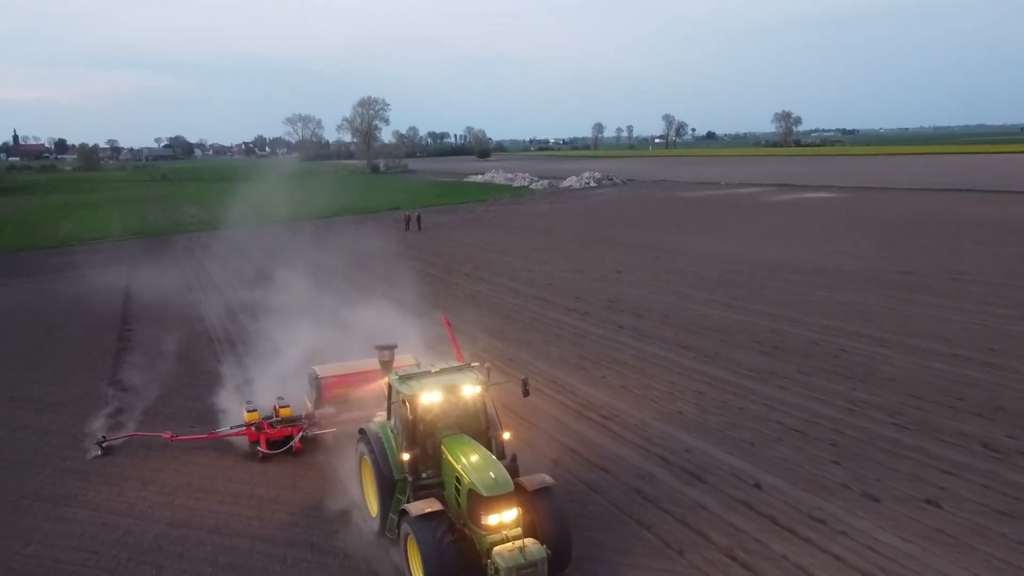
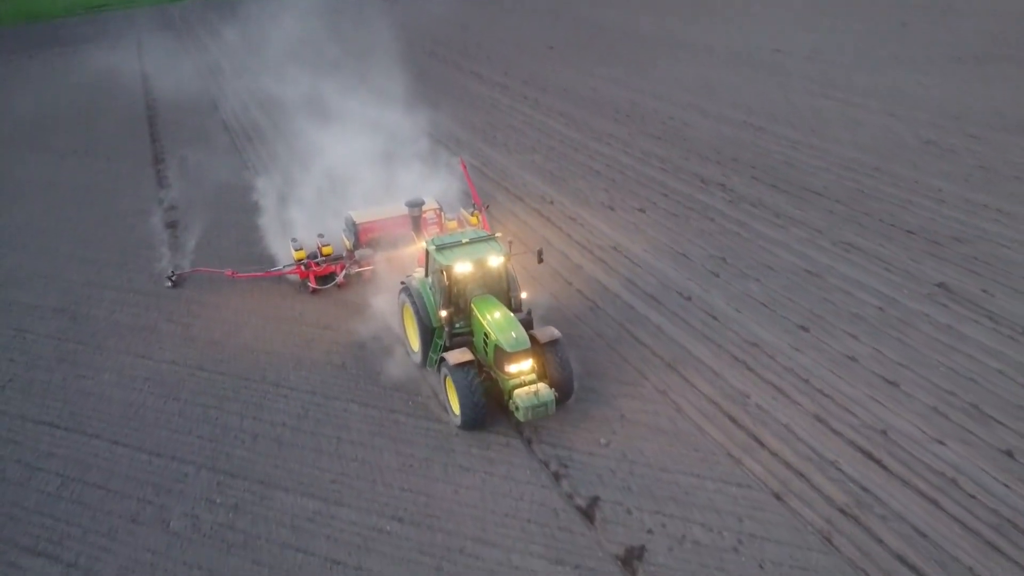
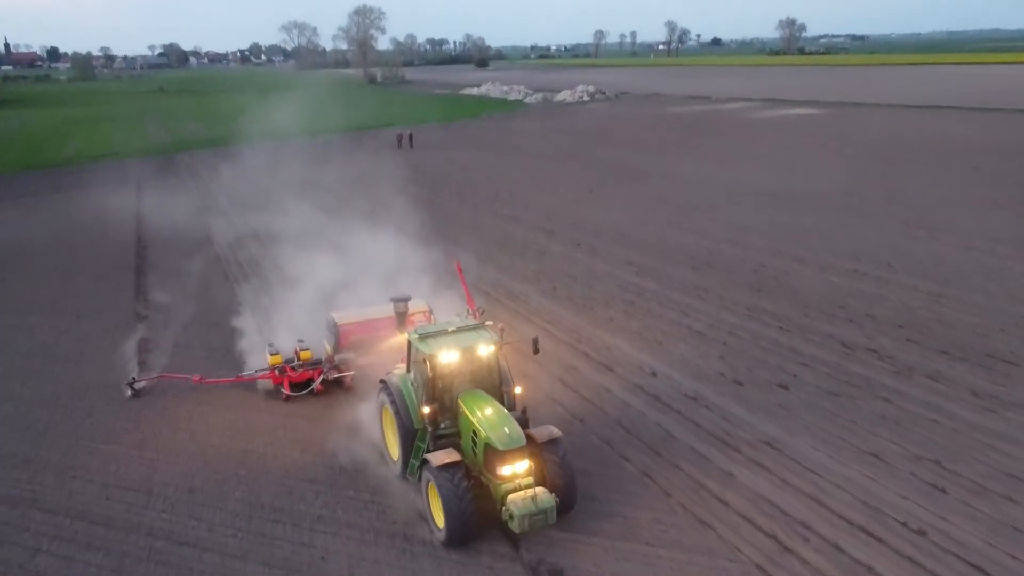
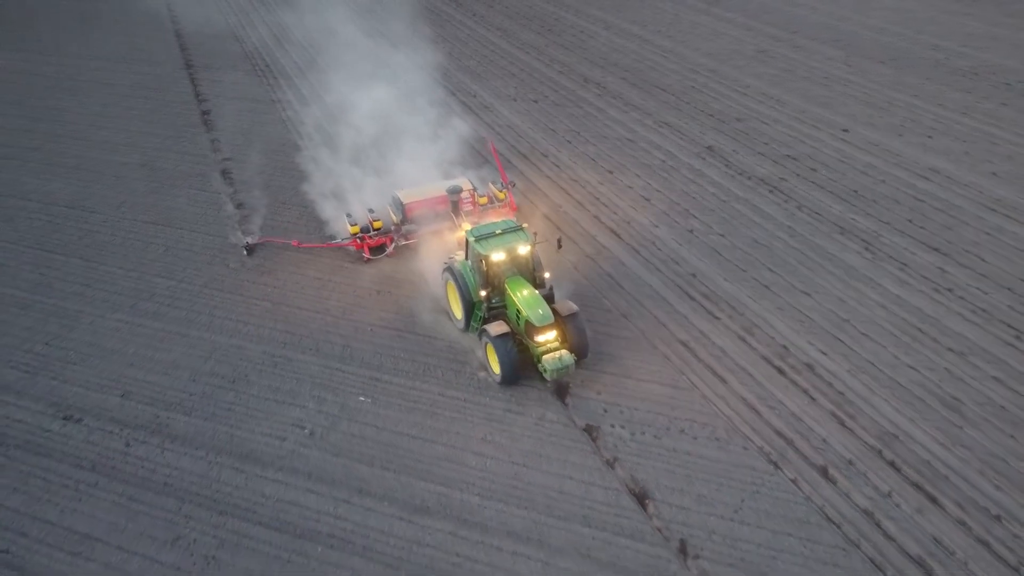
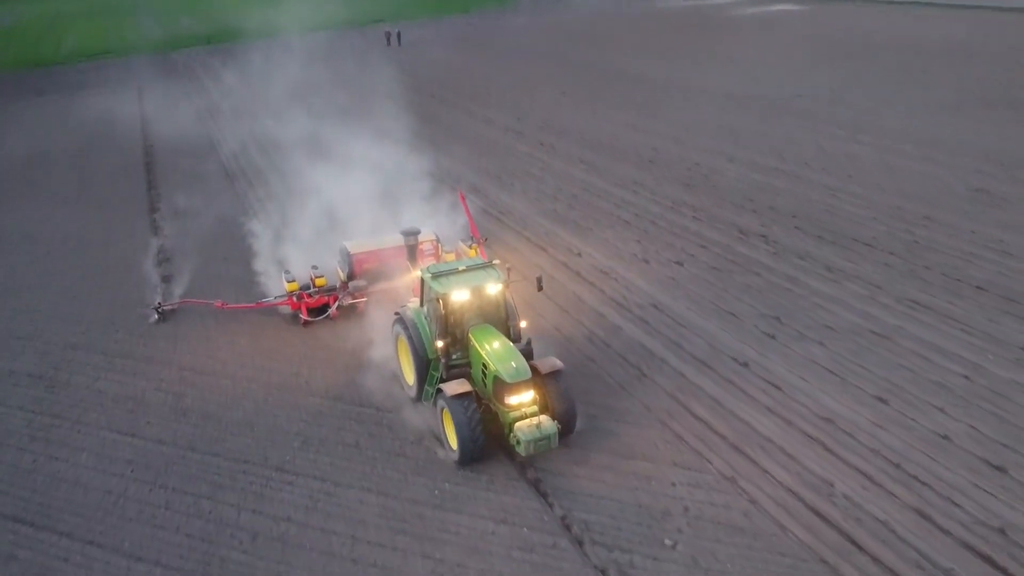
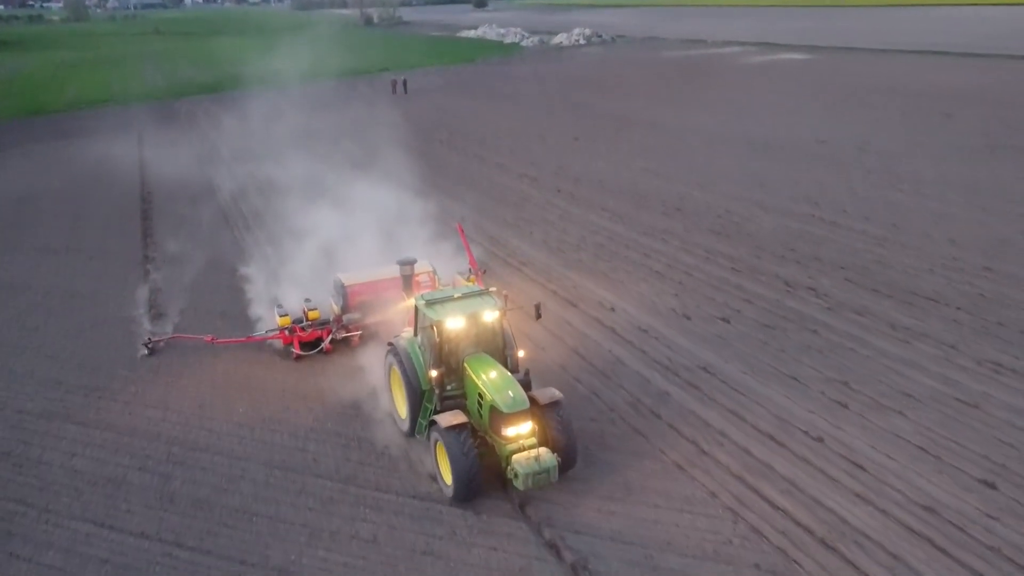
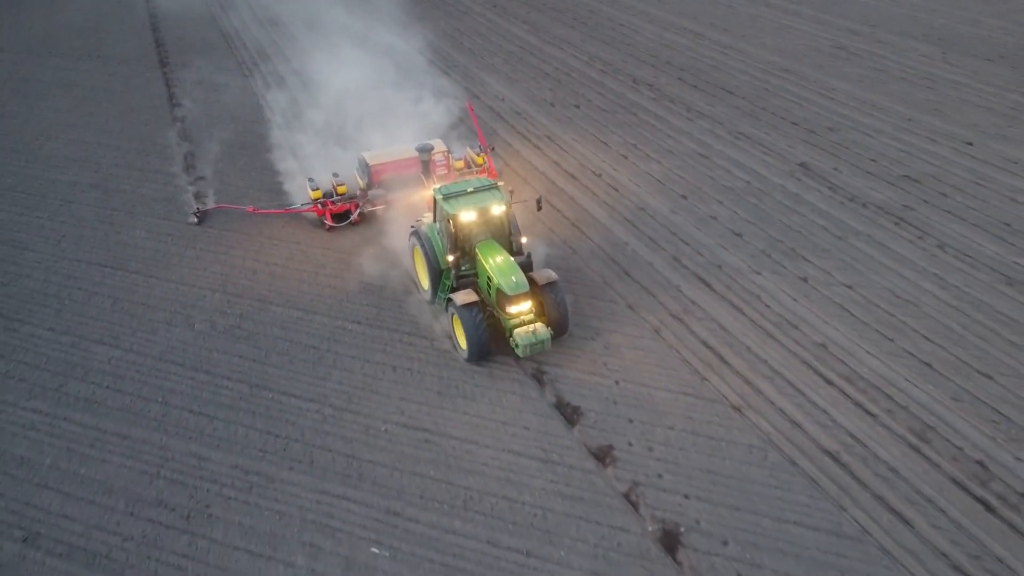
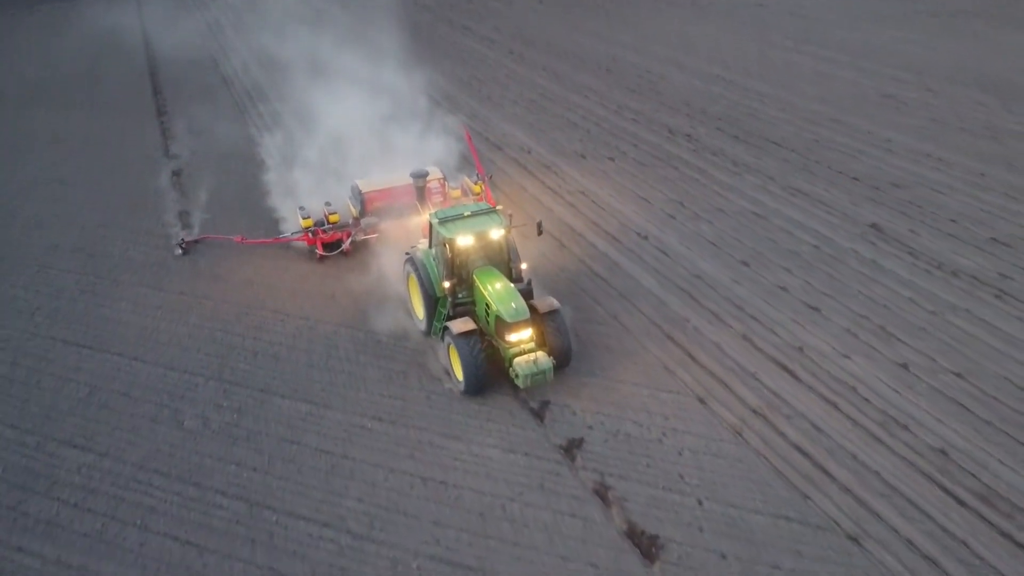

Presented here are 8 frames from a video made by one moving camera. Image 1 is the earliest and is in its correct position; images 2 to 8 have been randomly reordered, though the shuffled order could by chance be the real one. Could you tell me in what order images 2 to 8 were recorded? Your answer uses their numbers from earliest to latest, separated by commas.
3, 6, 5, 2, 8, 7, 4
